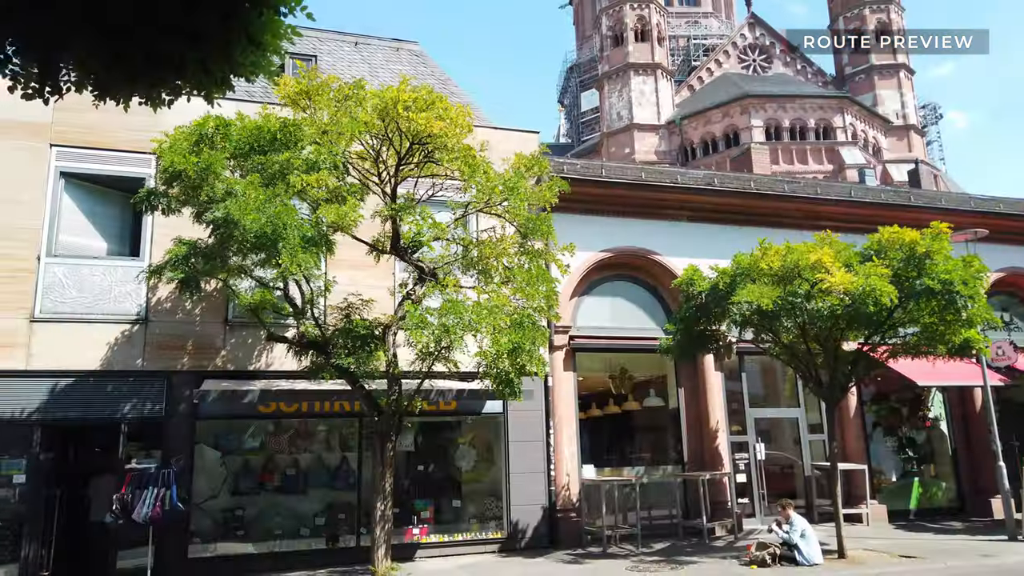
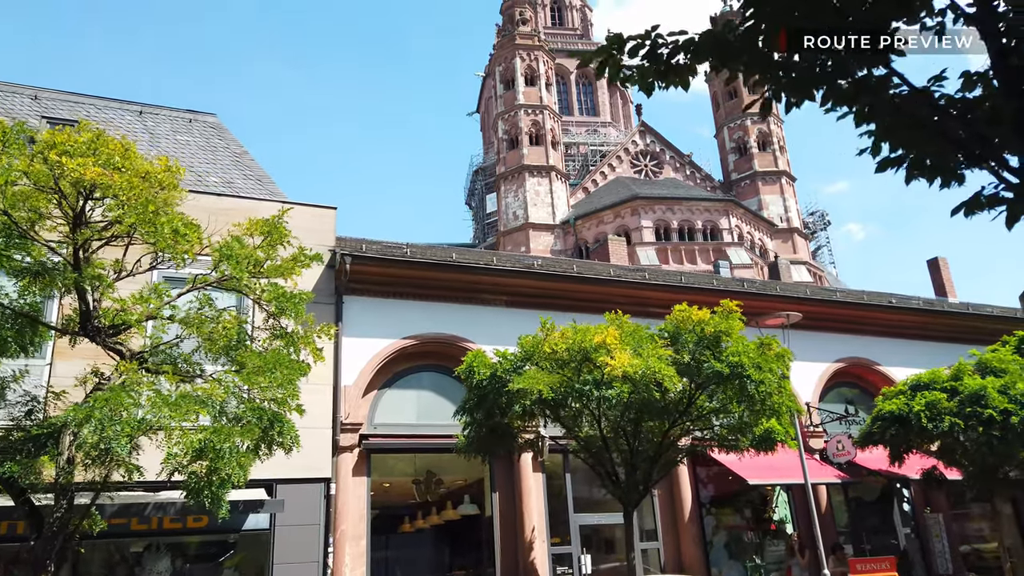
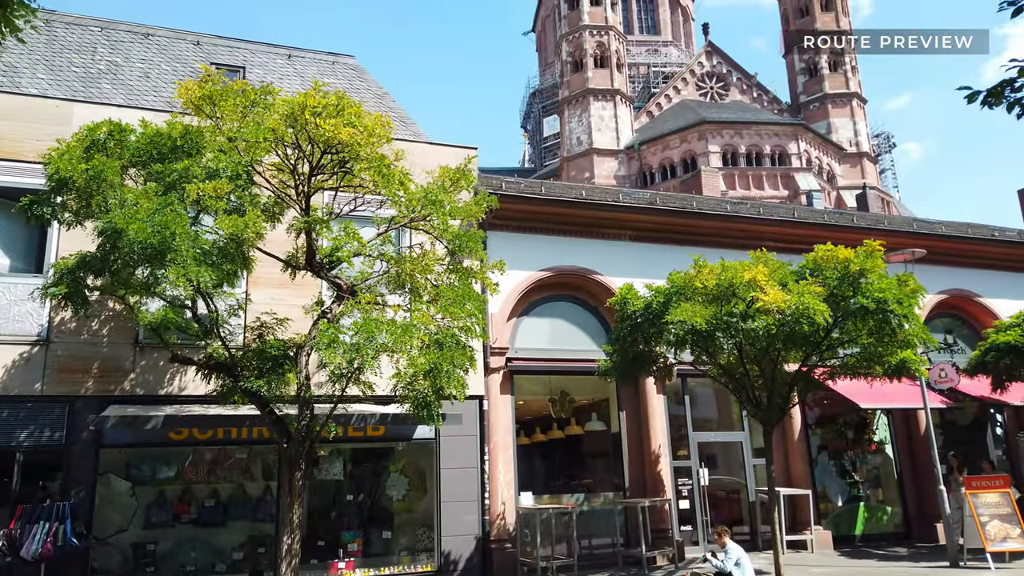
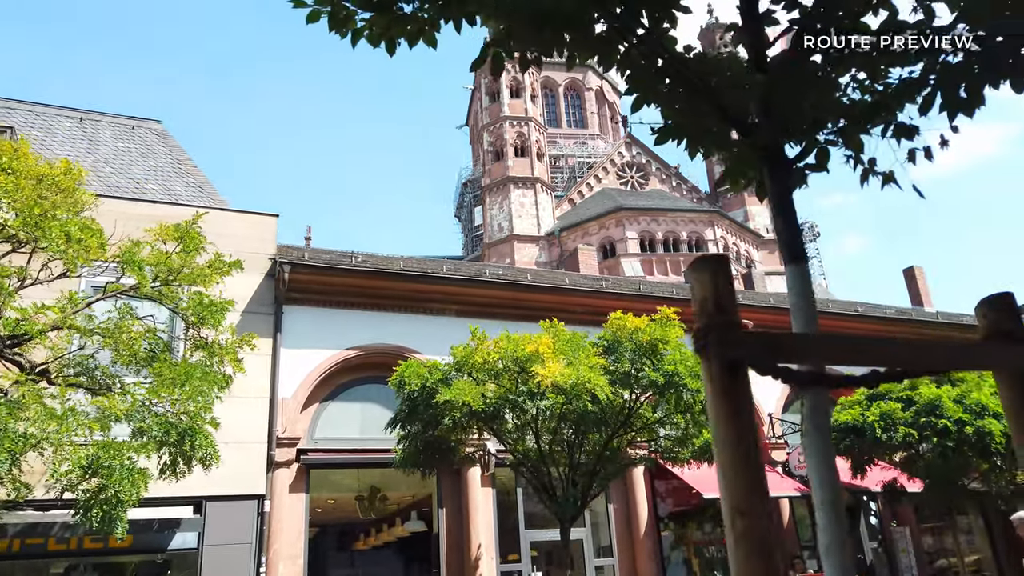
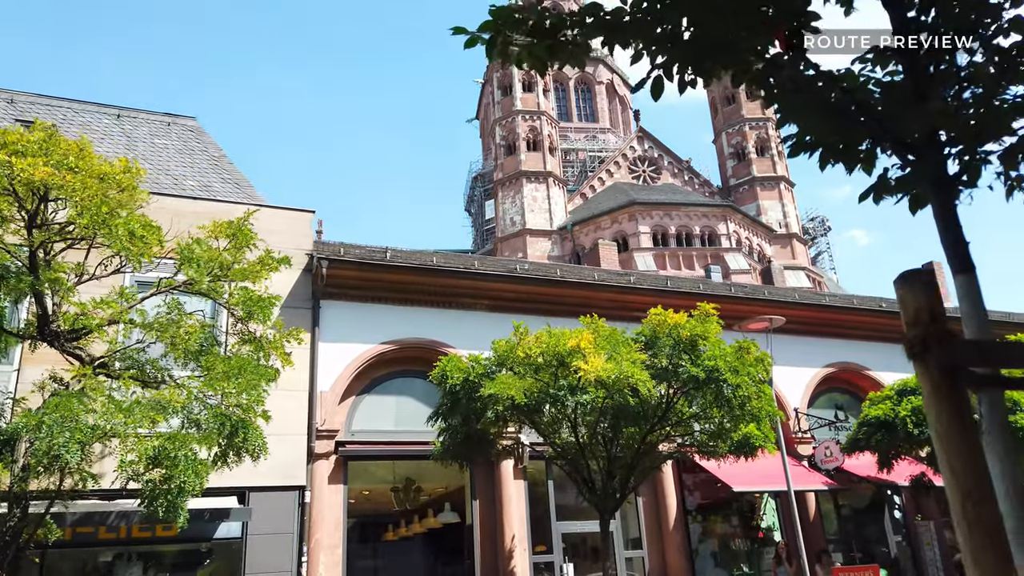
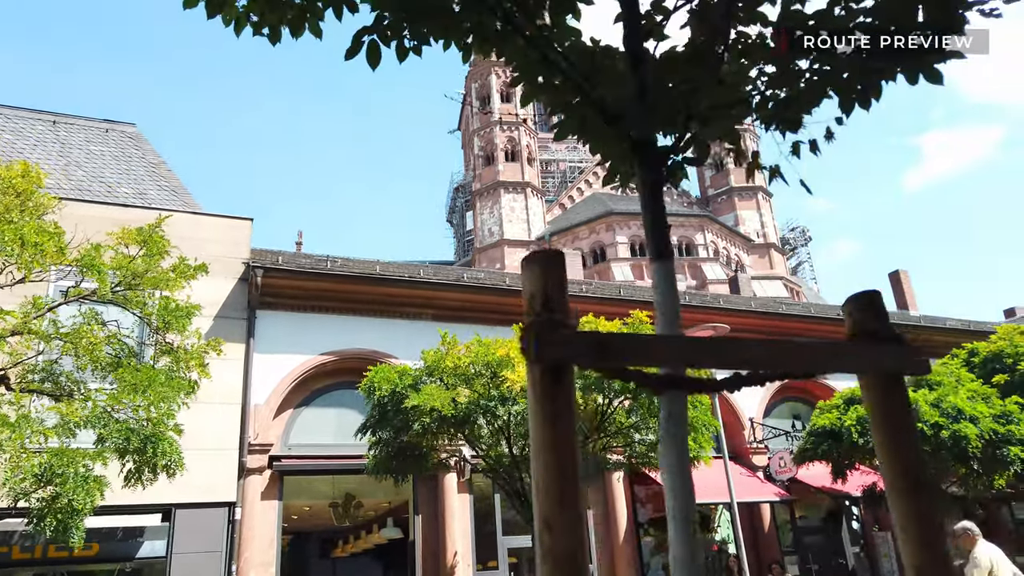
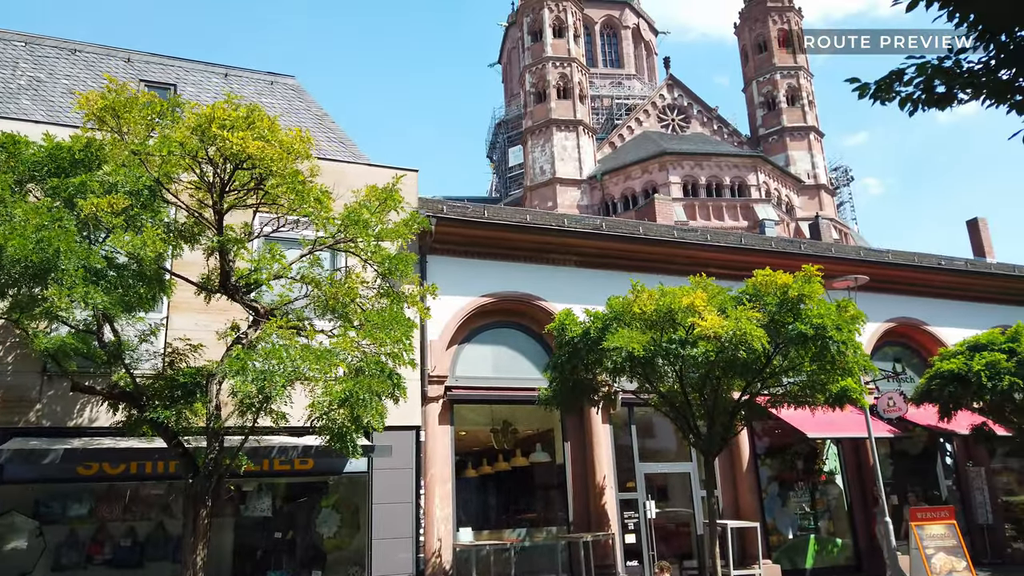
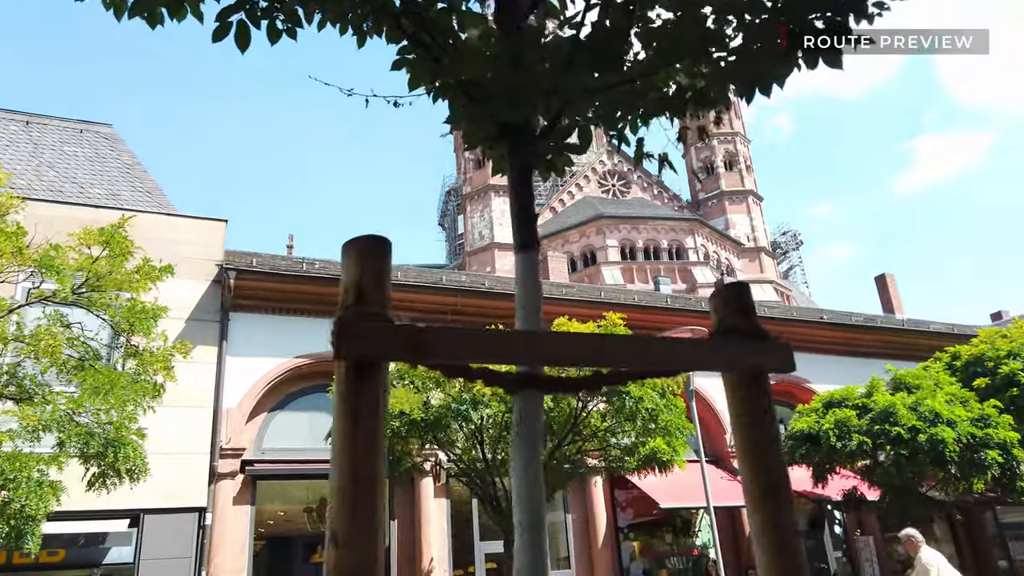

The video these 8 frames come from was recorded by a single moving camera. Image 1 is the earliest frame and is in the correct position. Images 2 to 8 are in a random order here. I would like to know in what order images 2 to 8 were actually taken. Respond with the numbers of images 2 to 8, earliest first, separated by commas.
3, 7, 2, 5, 4, 6, 8
